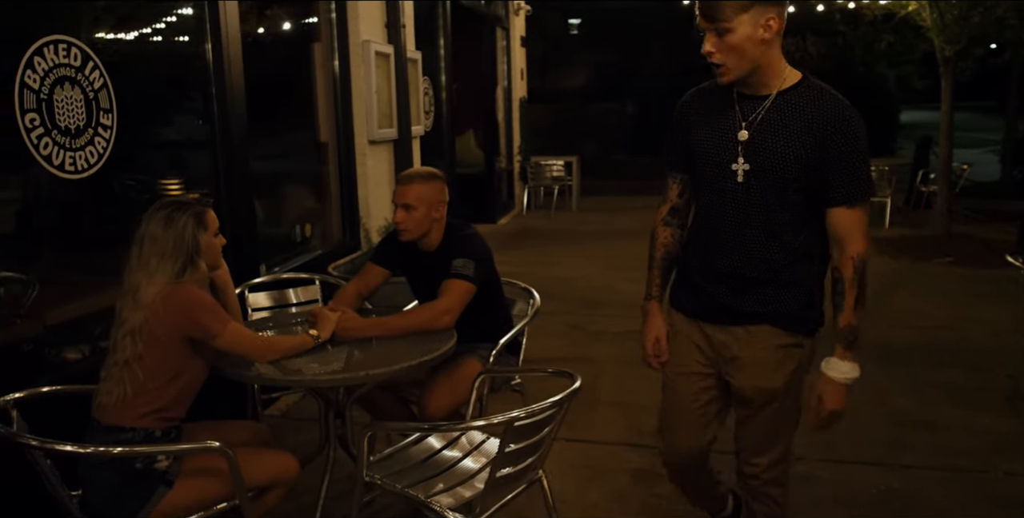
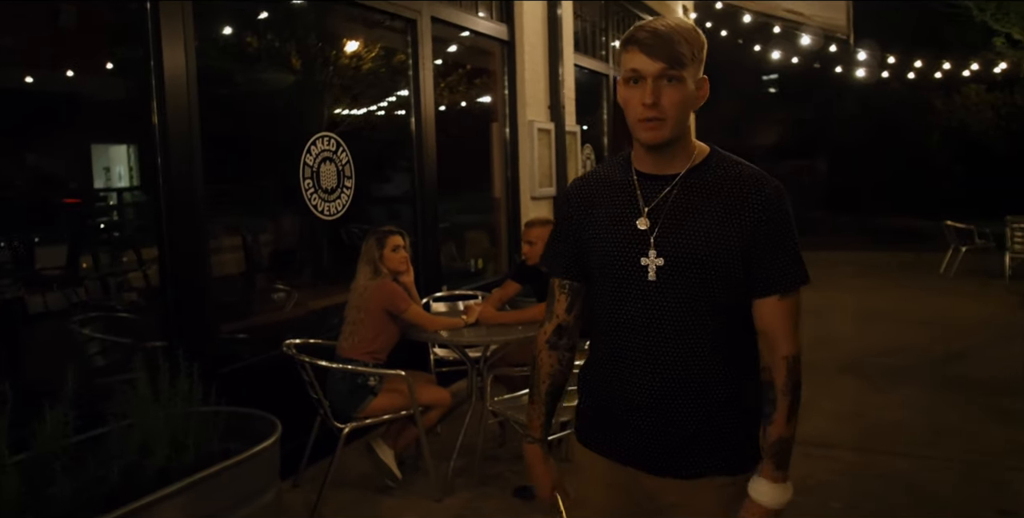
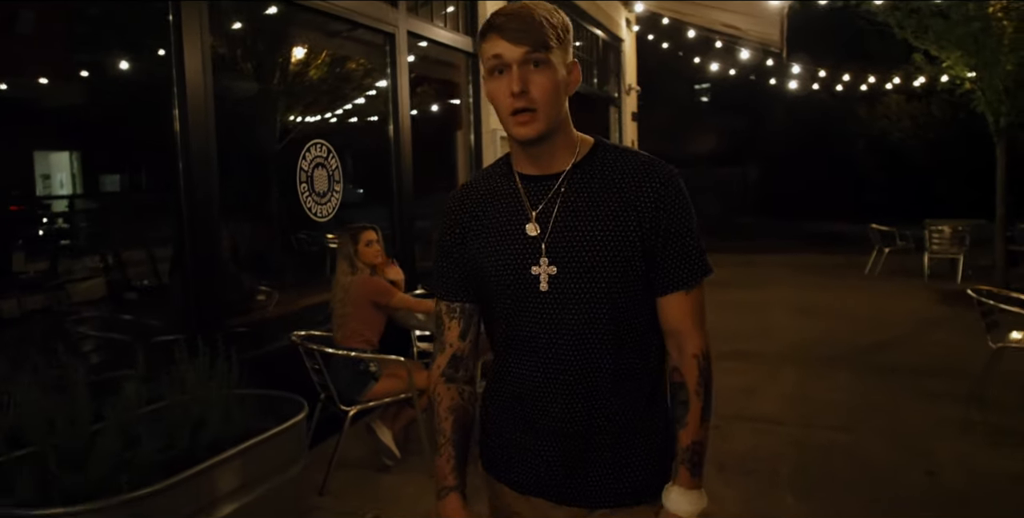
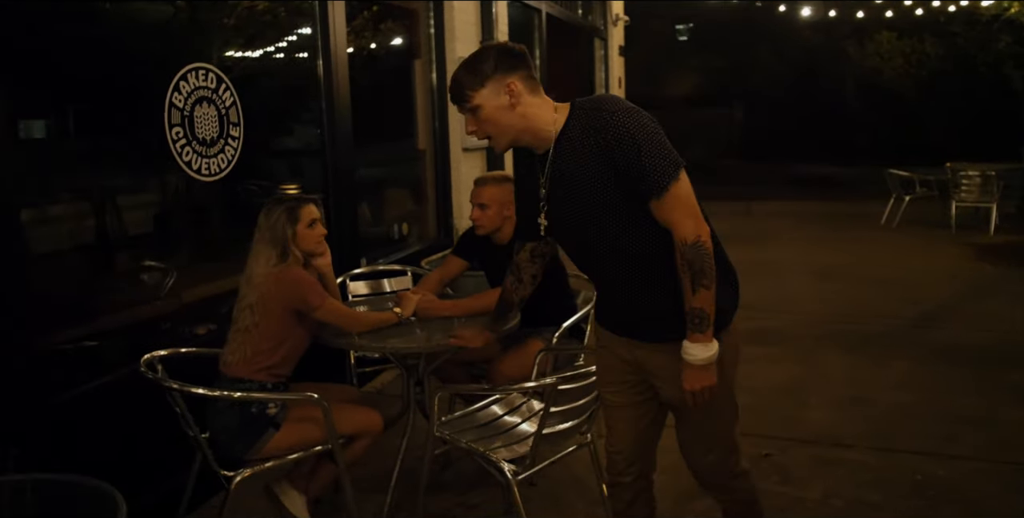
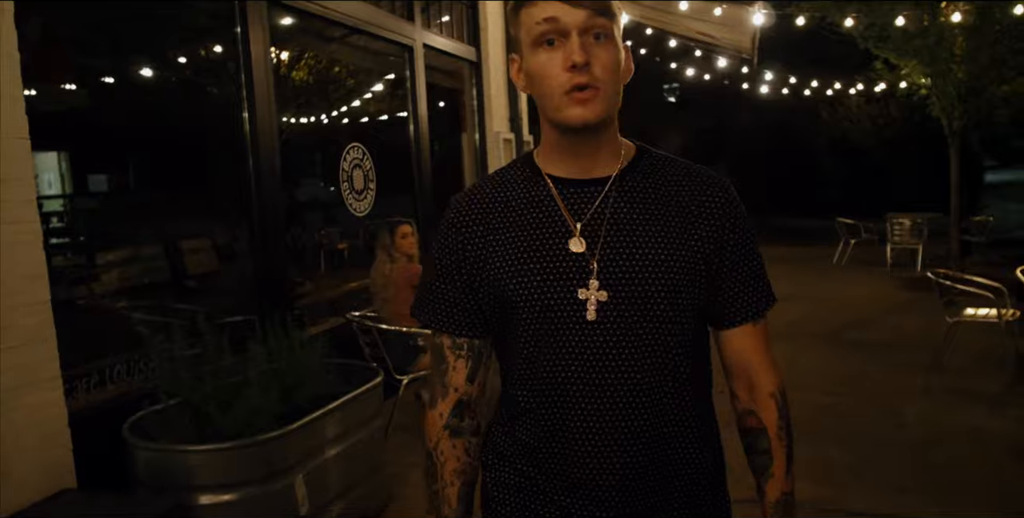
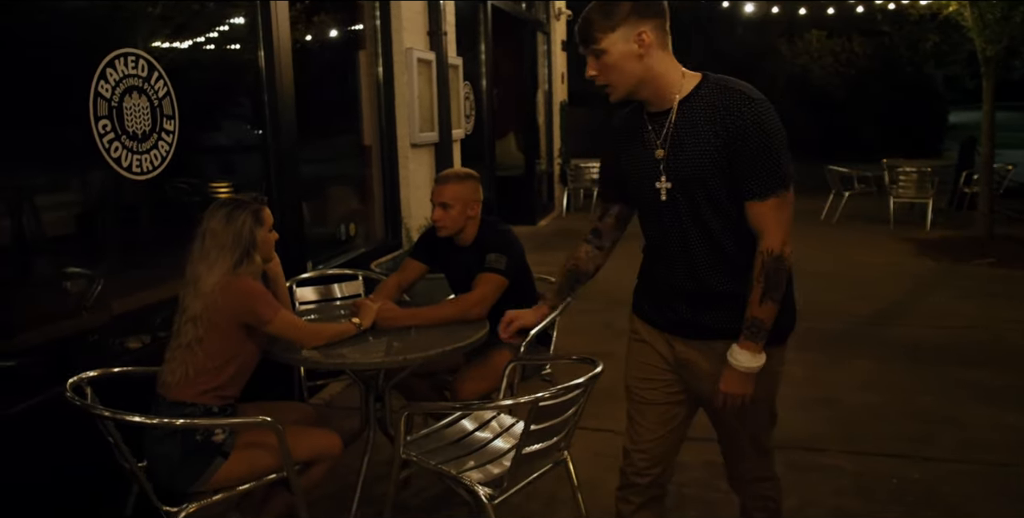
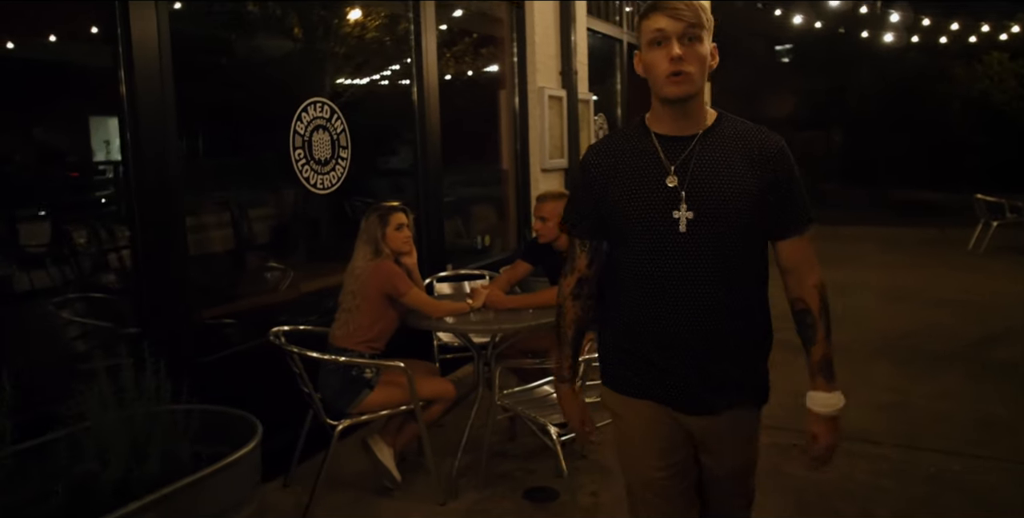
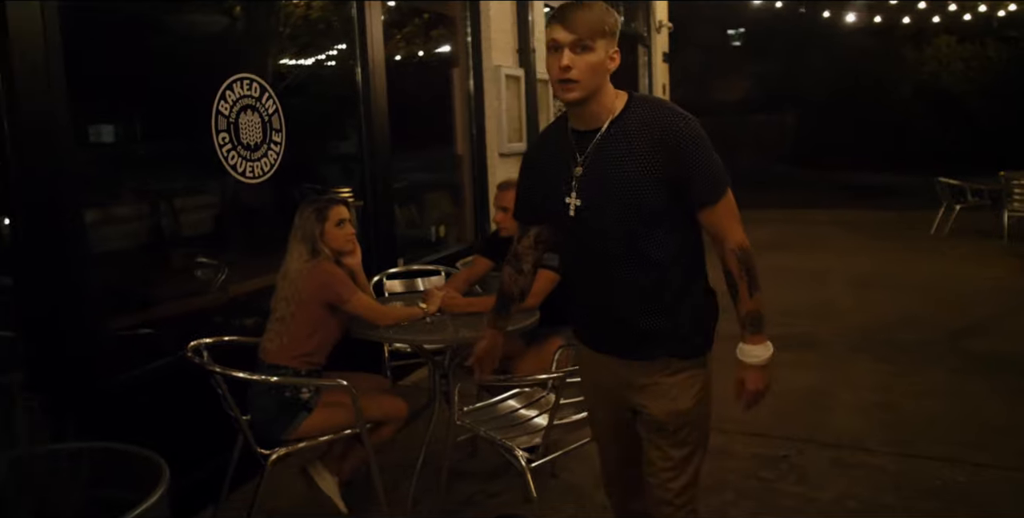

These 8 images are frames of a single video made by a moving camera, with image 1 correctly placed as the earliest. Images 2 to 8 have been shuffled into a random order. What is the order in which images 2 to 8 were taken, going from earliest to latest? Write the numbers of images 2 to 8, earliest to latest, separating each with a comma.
6, 4, 8, 7, 2, 3, 5
